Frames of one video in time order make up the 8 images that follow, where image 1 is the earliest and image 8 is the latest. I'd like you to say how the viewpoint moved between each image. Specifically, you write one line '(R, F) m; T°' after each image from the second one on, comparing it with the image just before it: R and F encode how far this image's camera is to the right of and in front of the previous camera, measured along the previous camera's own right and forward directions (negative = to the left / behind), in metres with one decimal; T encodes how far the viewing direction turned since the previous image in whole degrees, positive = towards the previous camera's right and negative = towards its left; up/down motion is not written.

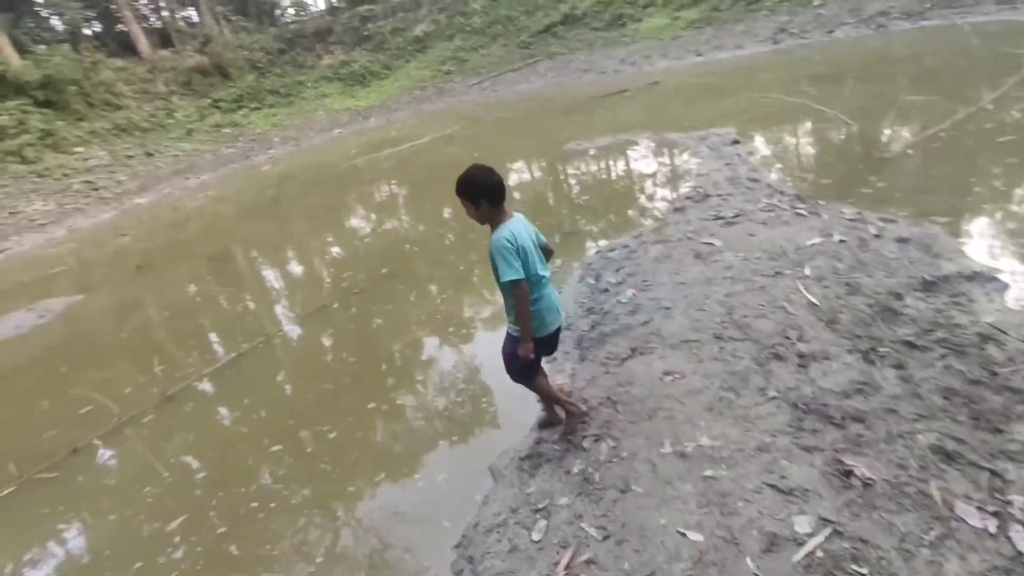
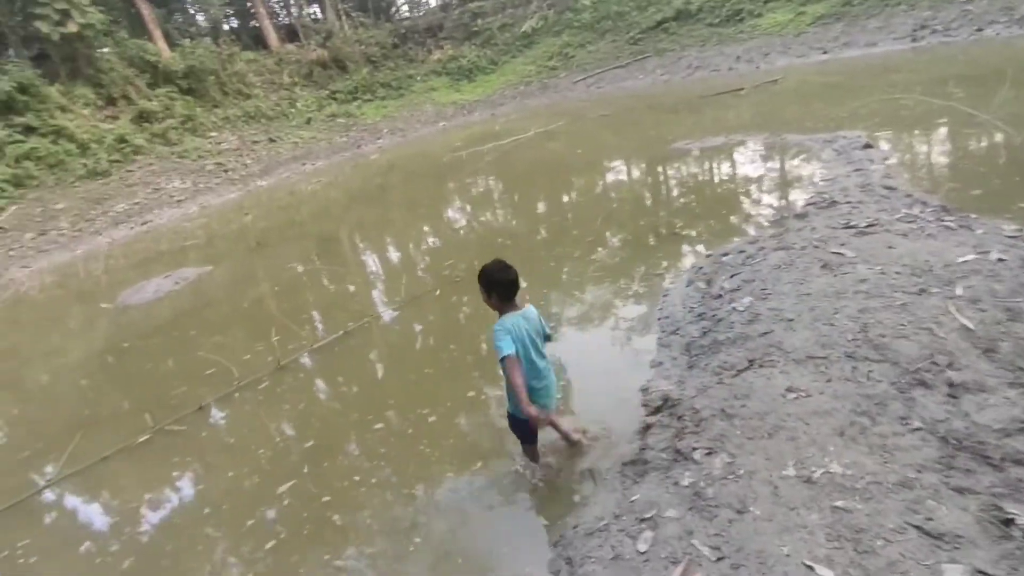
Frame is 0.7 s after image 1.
(0.0, 0.0) m; -7°
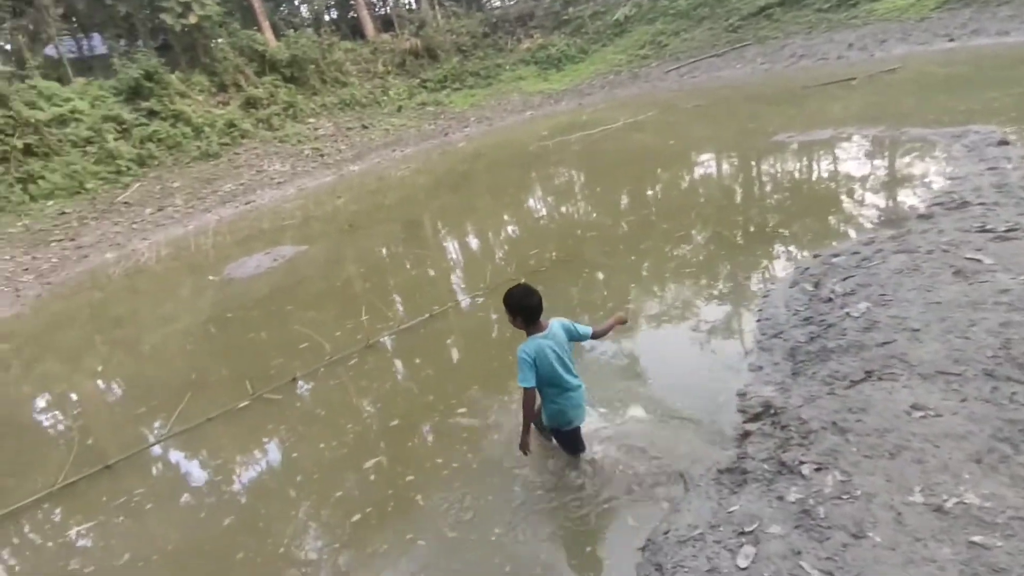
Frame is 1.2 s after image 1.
(0.0, 0.0) m; -6°
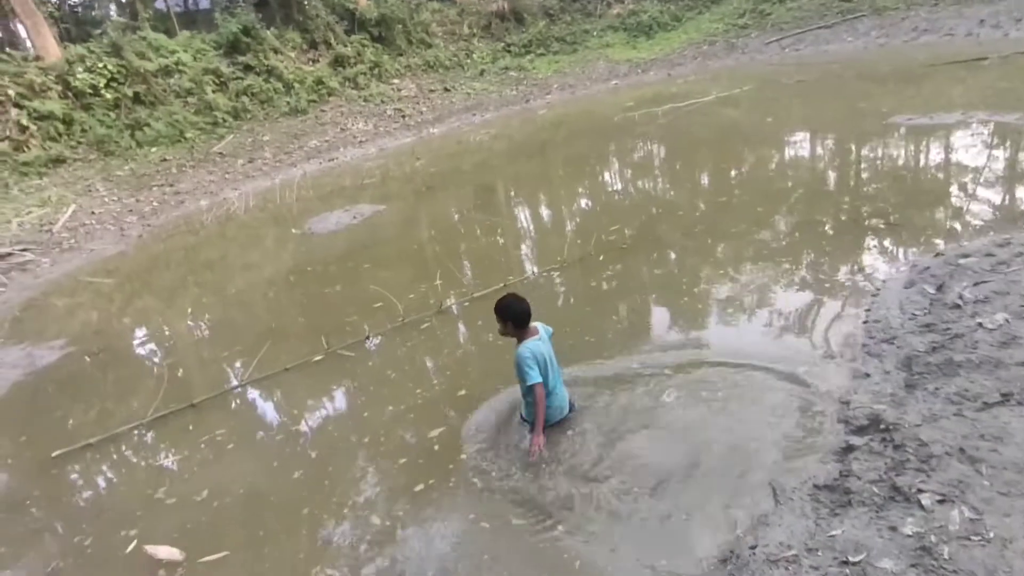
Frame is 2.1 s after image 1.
(0.0, +0.1) m; -6°
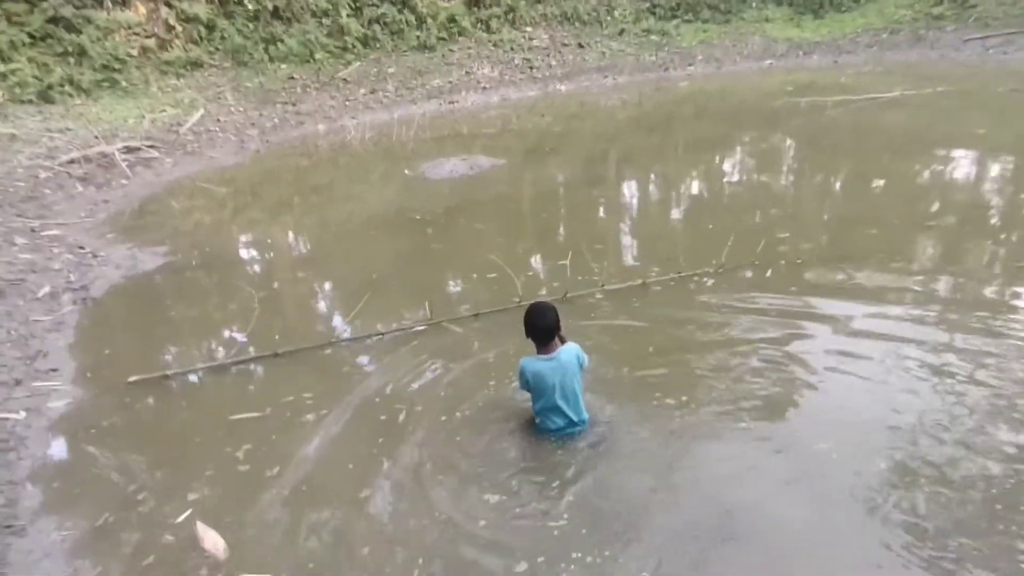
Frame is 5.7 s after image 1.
(-0.1, +0.4) m; -7°
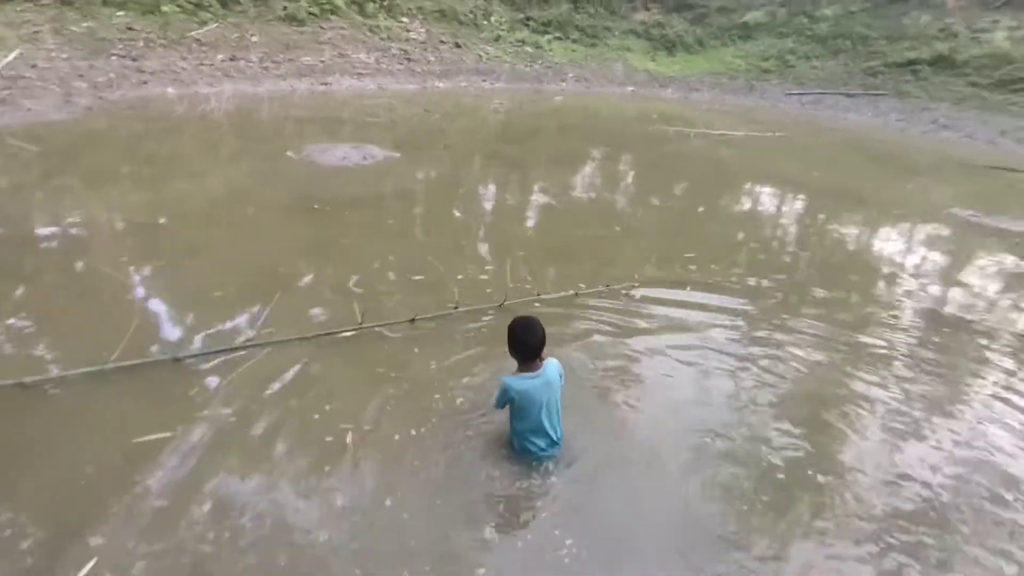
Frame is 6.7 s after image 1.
(-0.6, -0.5) m; +14°
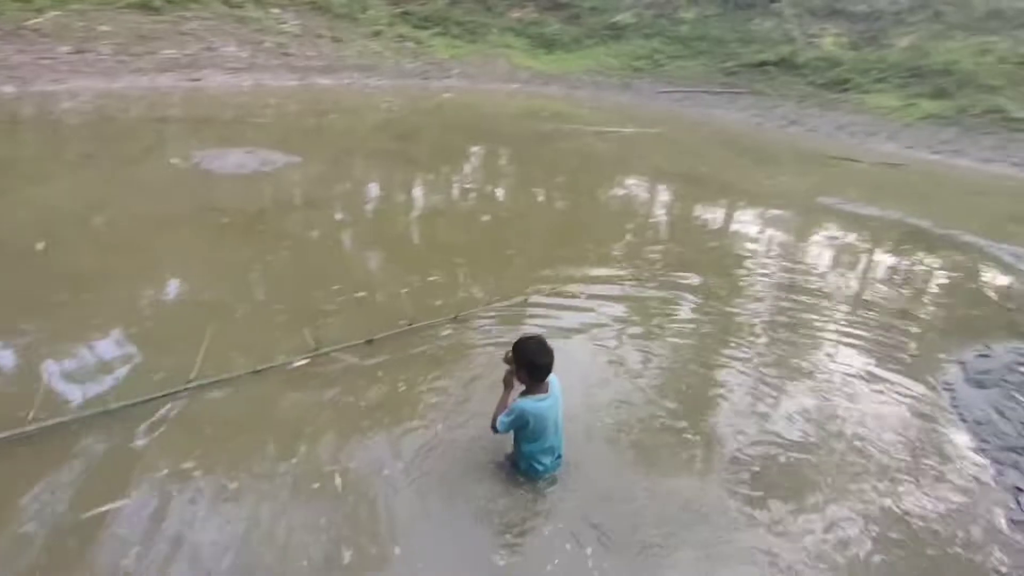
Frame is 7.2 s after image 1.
(-0.8, -0.3) m; +13°
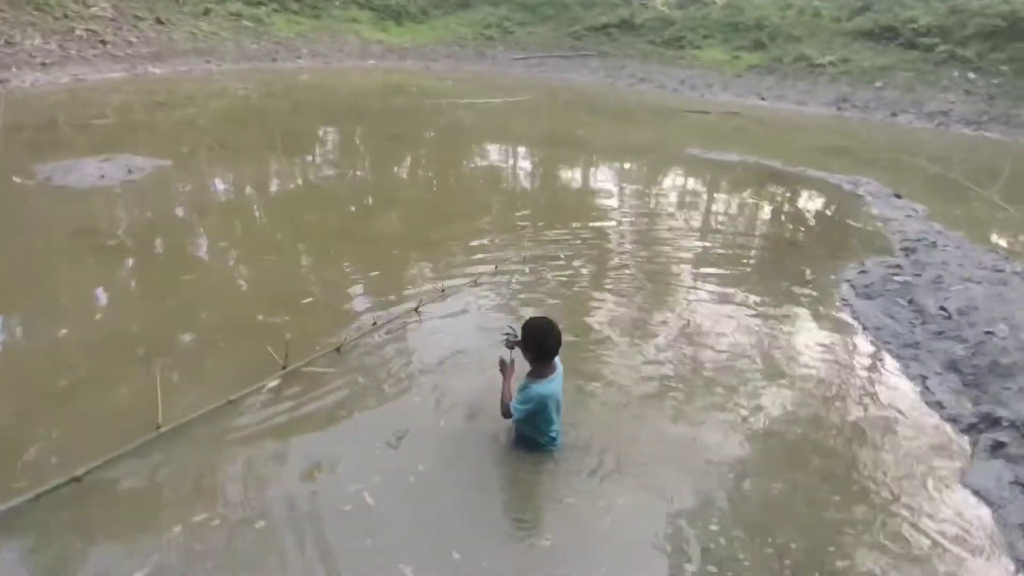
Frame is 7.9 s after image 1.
(-1.3, 0.0) m; +17°
